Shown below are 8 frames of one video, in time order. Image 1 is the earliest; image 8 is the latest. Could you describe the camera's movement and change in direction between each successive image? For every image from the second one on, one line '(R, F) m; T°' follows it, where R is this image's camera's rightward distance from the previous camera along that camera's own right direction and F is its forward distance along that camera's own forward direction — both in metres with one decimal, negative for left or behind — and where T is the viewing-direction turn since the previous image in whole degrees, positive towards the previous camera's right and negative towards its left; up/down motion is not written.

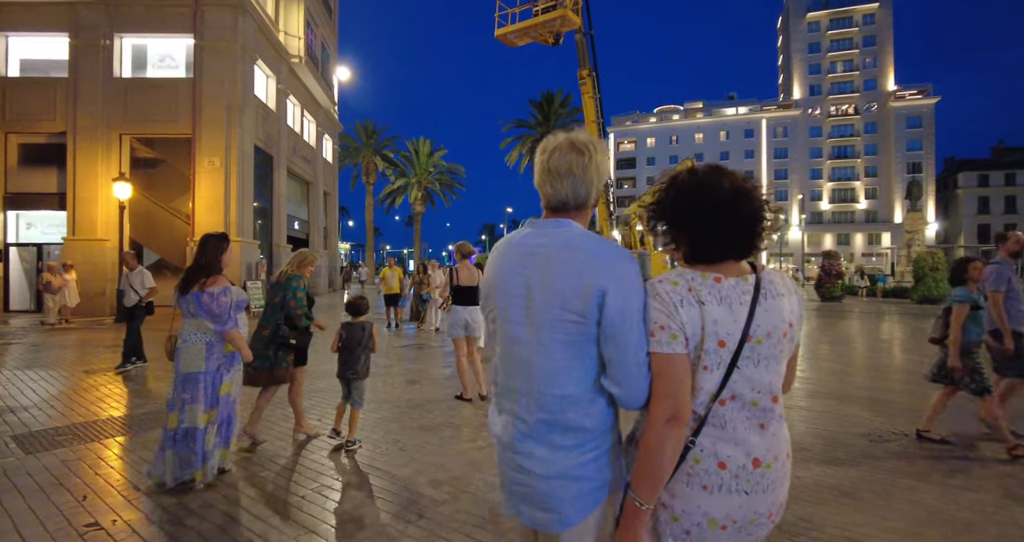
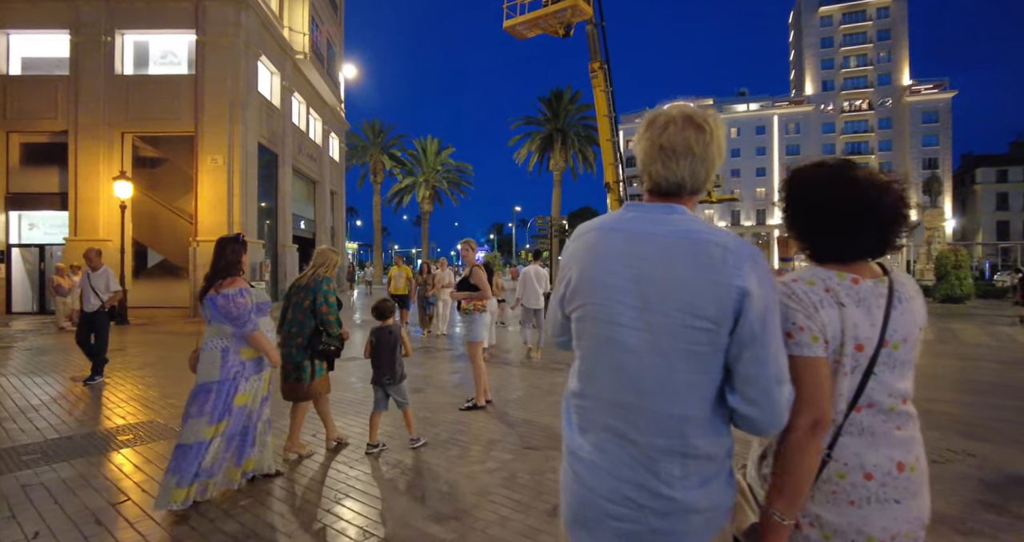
(0.0, +0.5) m; -1°
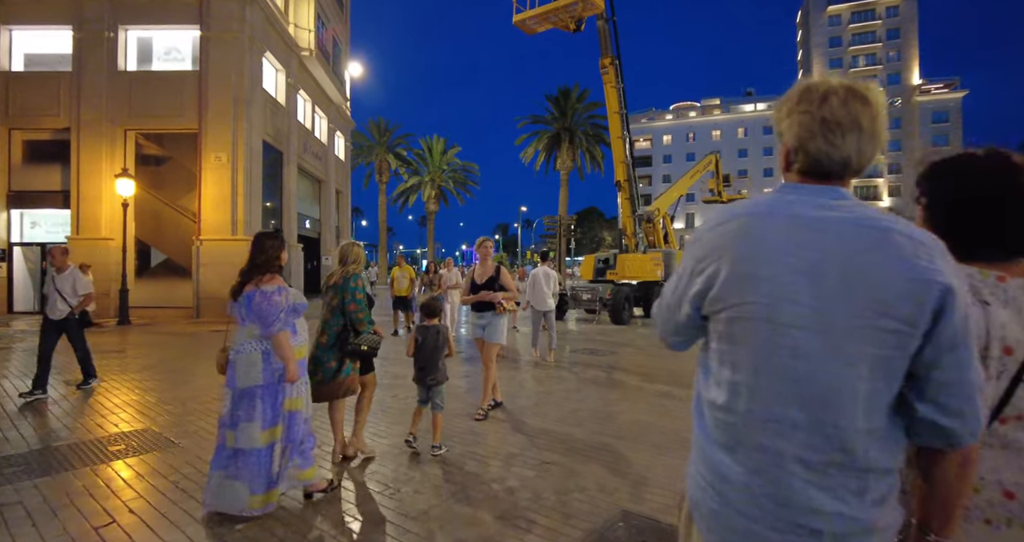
(-0.1, +0.4) m; 0°
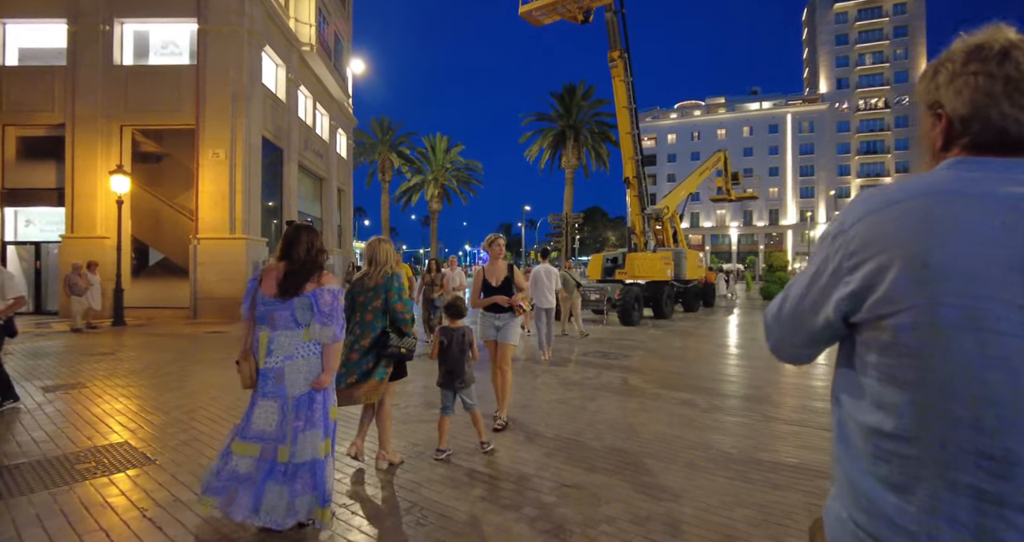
(-0.1, +0.5) m; 0°
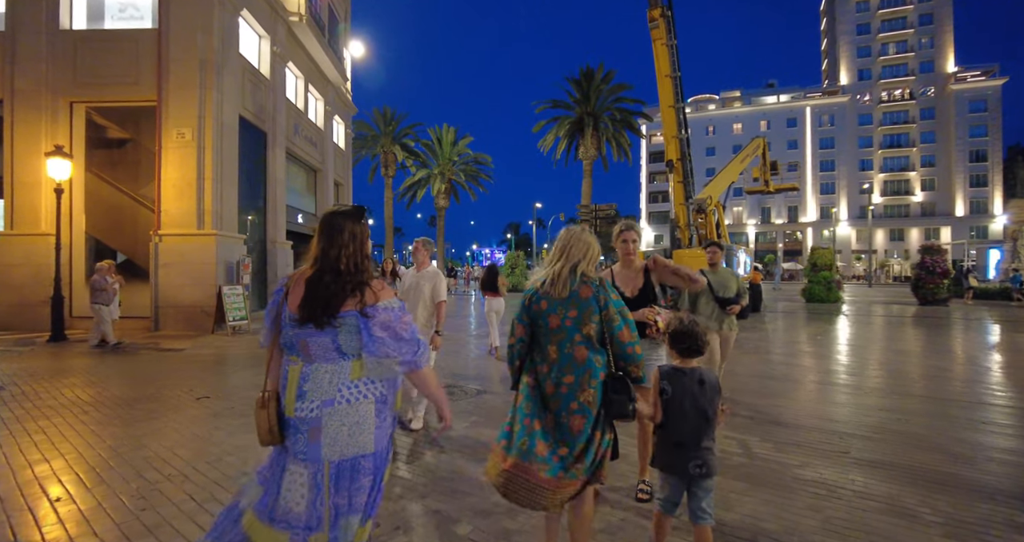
(-0.4, +2.5) m; -1°
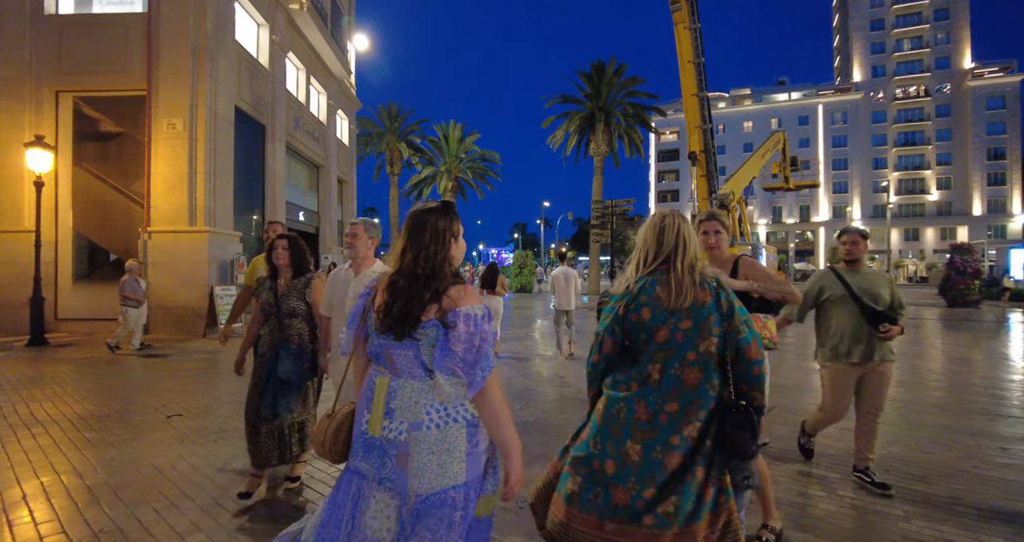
(-0.1, +0.9) m; -1°
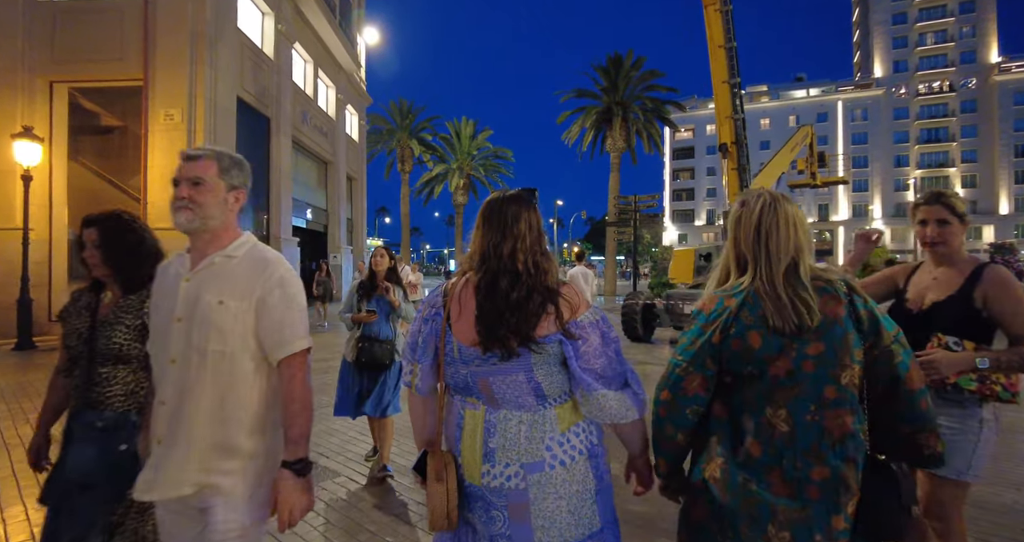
(-0.2, +0.8) m; -1°
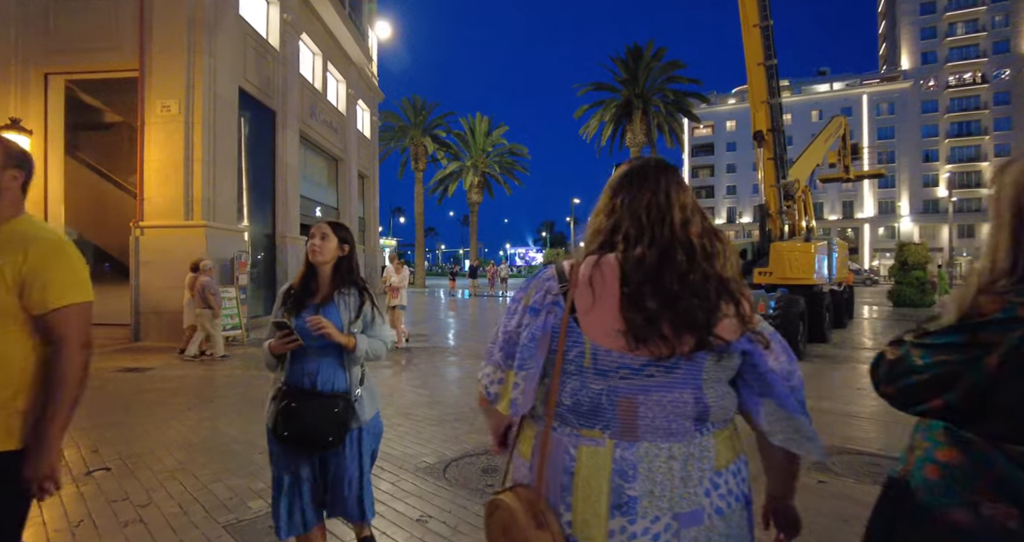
(-0.1, +0.8) m; -2°
